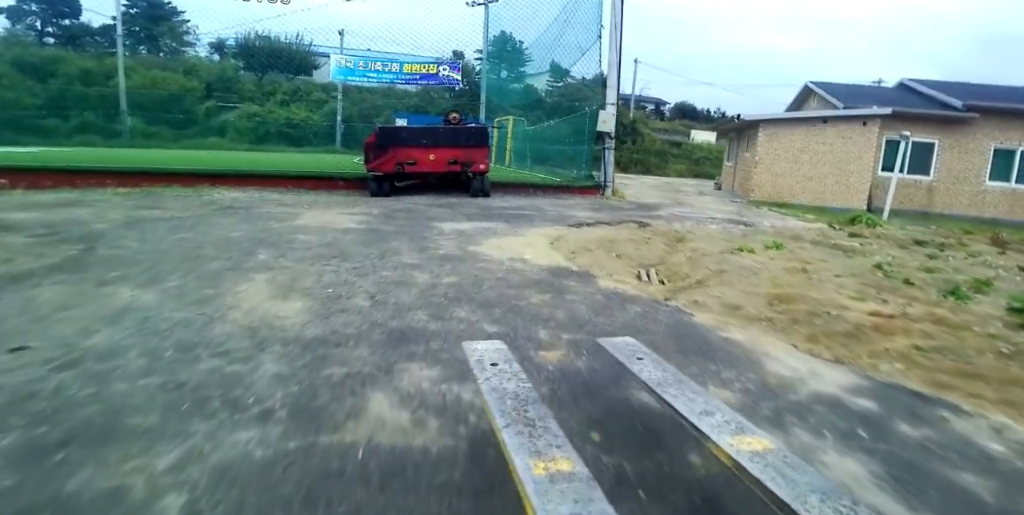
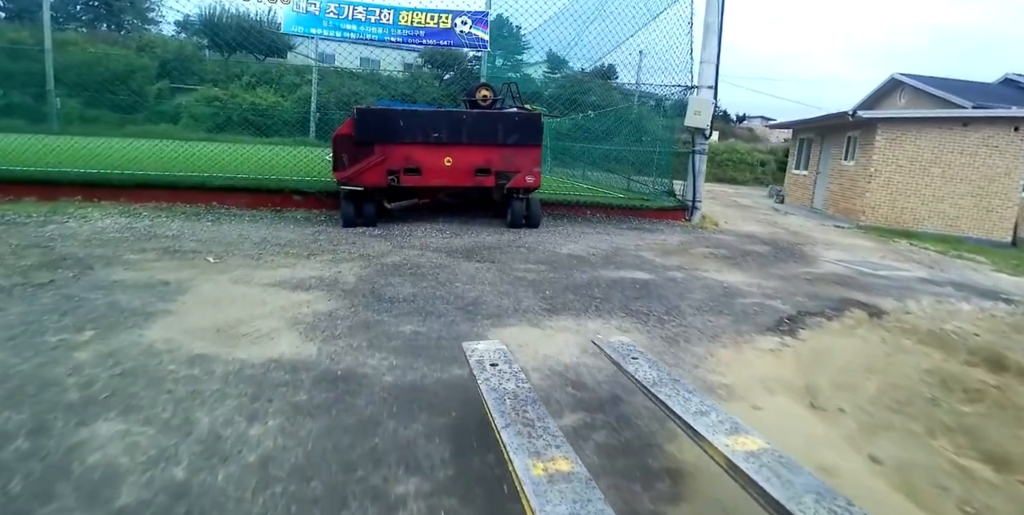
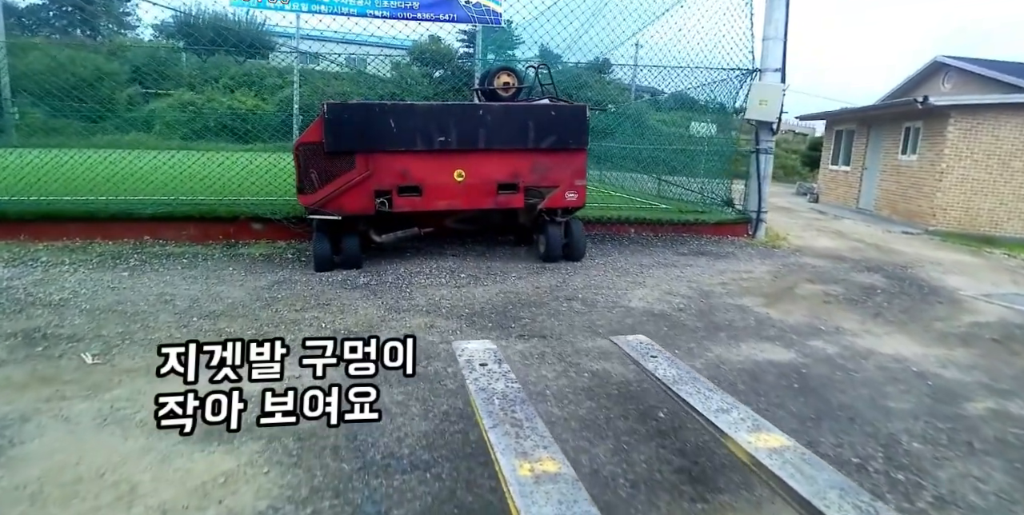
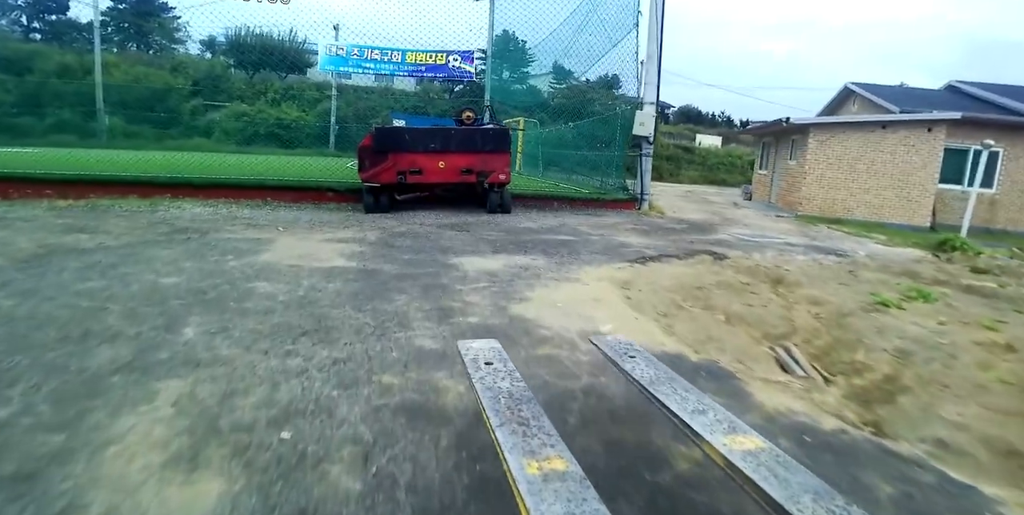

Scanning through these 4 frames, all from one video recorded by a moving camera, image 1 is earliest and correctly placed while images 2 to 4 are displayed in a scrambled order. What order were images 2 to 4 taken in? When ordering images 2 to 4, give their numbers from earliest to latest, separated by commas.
4, 2, 3
